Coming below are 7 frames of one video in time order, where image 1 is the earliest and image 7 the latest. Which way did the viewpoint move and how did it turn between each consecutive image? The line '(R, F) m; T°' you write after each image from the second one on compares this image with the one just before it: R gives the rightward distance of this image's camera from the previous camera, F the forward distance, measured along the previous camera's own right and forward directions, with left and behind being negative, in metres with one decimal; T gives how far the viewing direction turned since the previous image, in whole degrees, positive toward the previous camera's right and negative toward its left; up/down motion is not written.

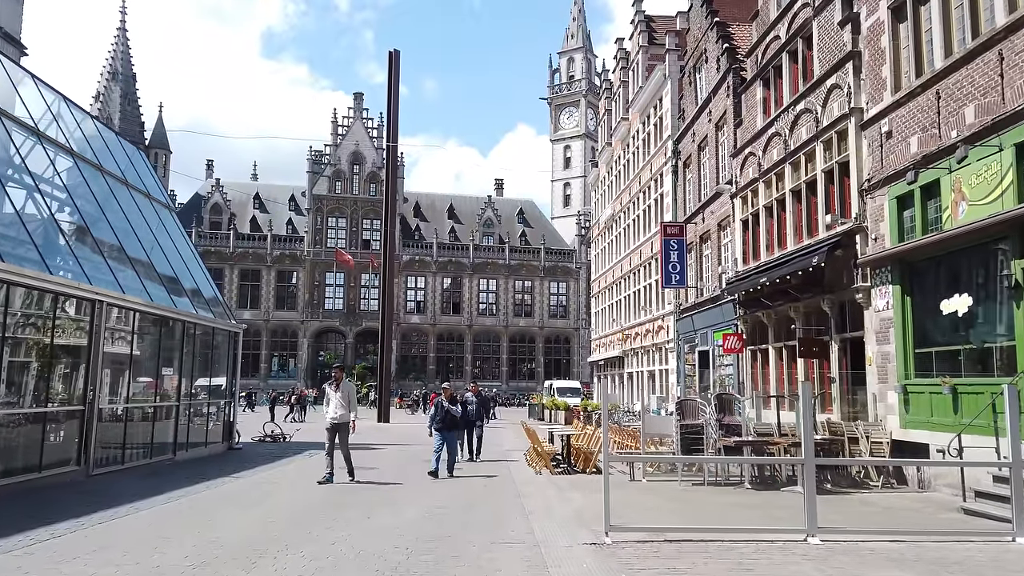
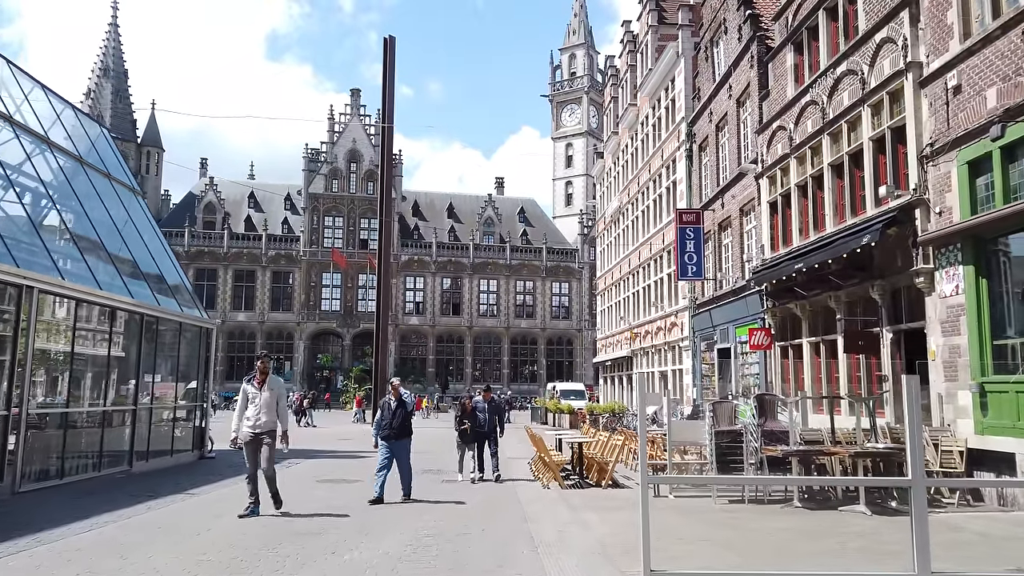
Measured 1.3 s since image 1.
(0.0, +2.0) m; 0°
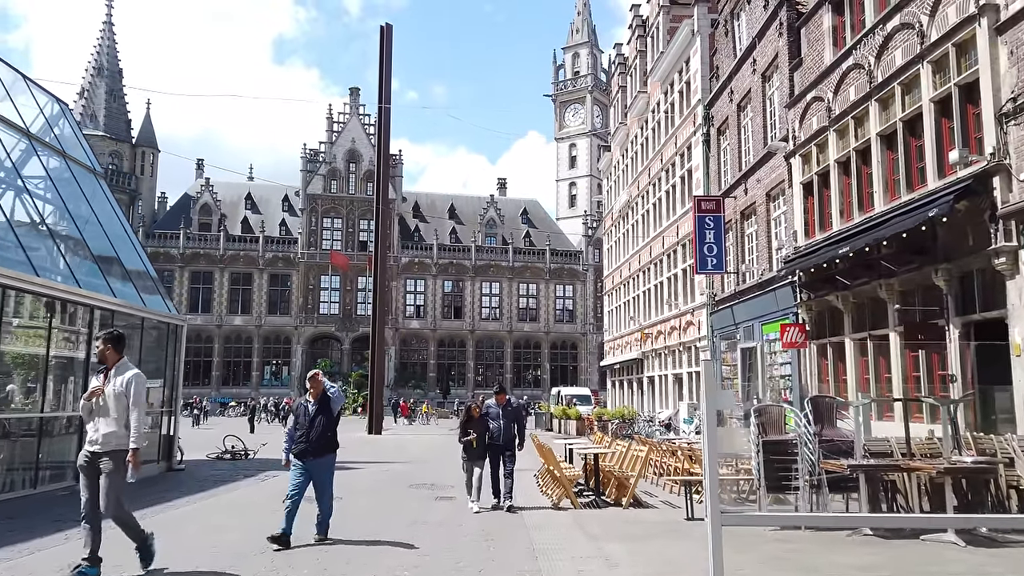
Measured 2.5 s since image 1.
(0.0, +1.9) m; 0°
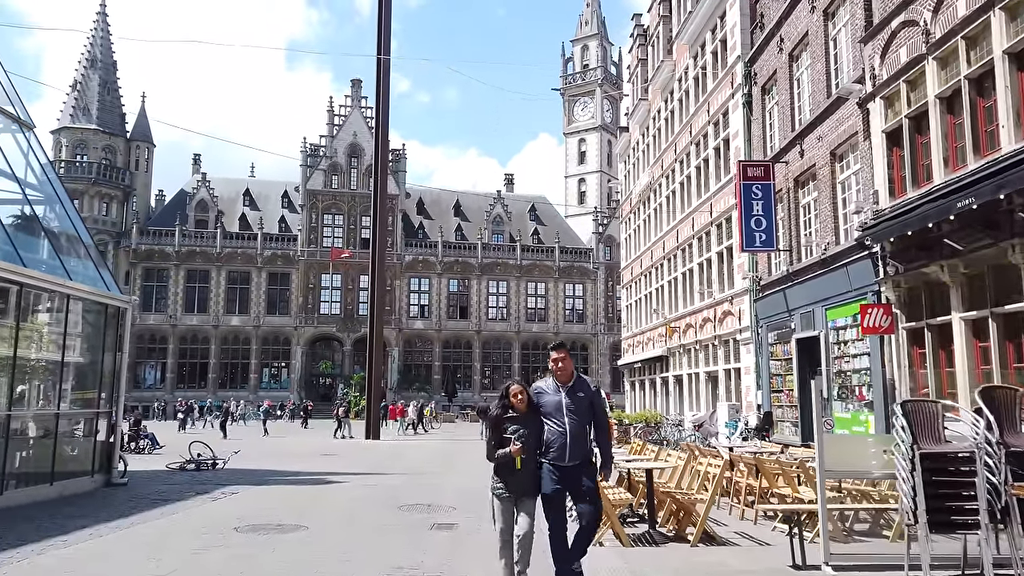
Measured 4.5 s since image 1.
(-0.2, +3.1) m; 0°
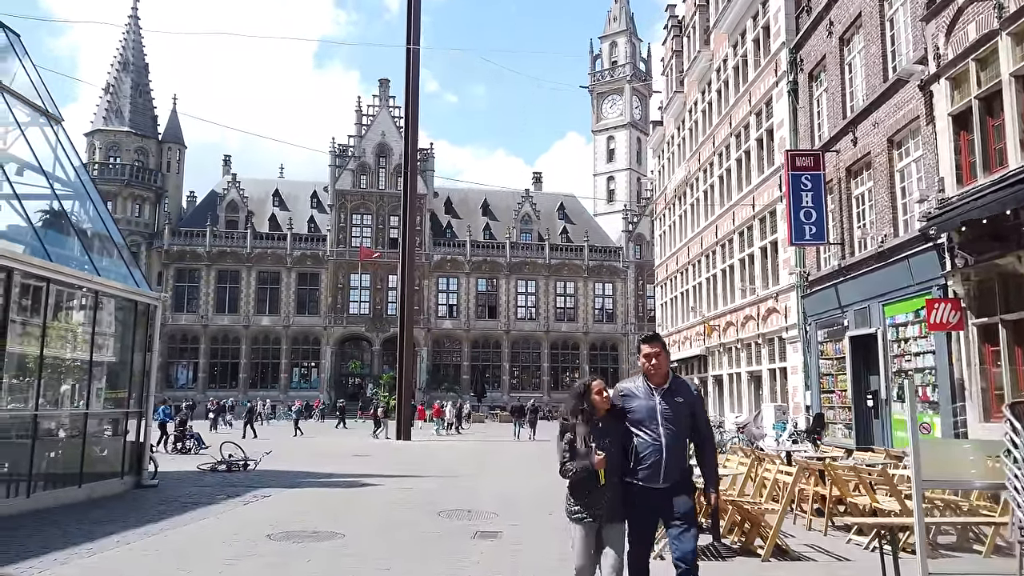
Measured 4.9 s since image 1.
(-0.3, +0.6) m; -2°
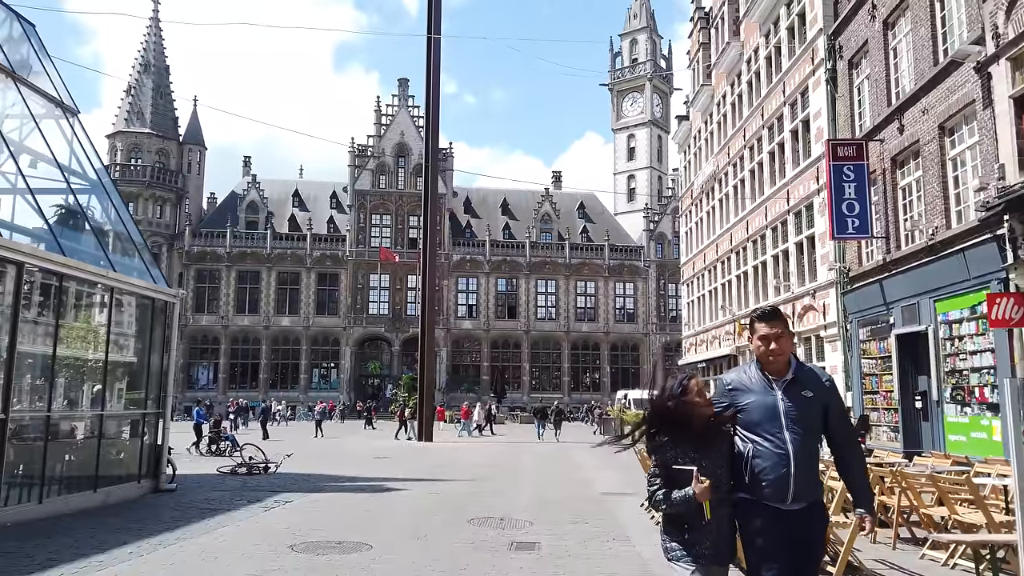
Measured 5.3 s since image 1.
(-0.2, +0.6) m; -1°
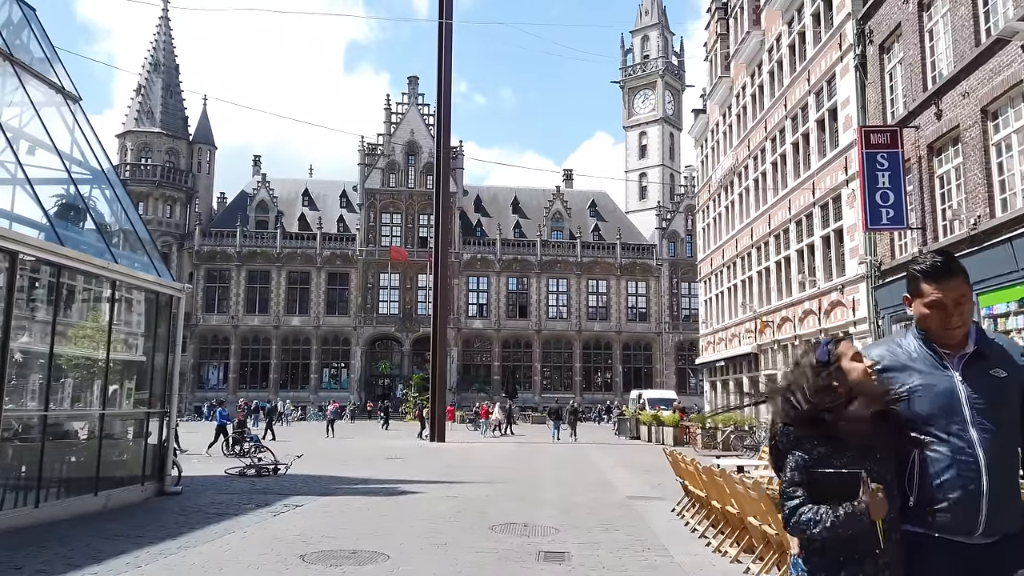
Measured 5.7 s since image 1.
(-0.2, +0.6) m; -1°
